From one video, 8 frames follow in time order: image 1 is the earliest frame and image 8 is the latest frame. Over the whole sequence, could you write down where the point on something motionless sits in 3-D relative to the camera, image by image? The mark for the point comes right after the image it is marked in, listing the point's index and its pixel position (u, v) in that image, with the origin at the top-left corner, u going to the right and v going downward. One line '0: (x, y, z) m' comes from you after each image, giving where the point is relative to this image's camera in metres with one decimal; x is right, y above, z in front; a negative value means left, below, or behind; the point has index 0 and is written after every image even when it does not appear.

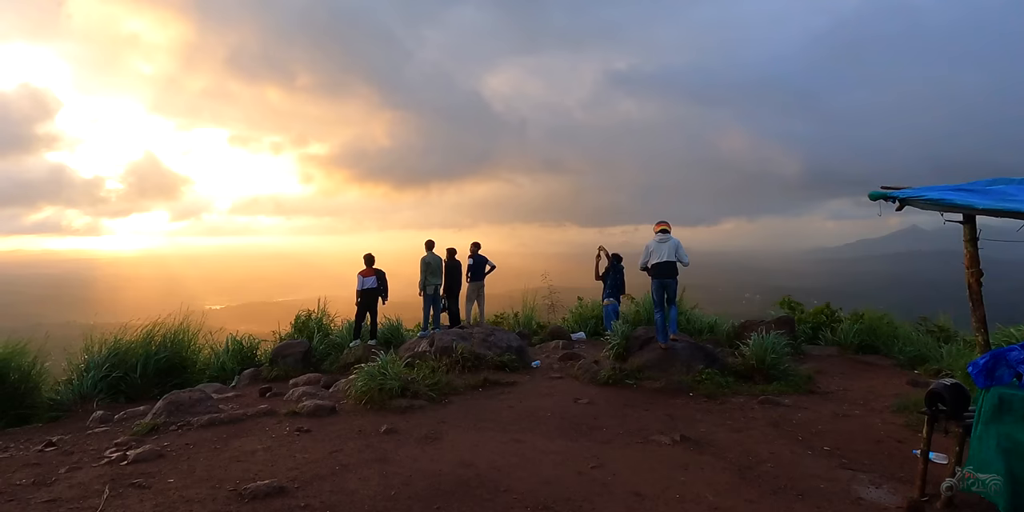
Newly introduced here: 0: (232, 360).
0: (-5.3, -2.0, +12.4) m
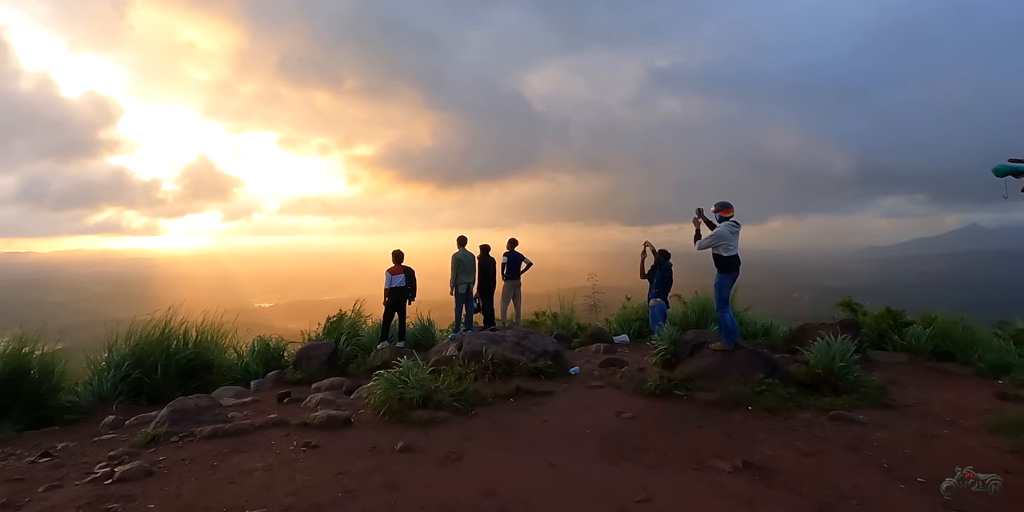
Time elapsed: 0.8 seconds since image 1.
0: (-4.6, -1.9, +11.8) m
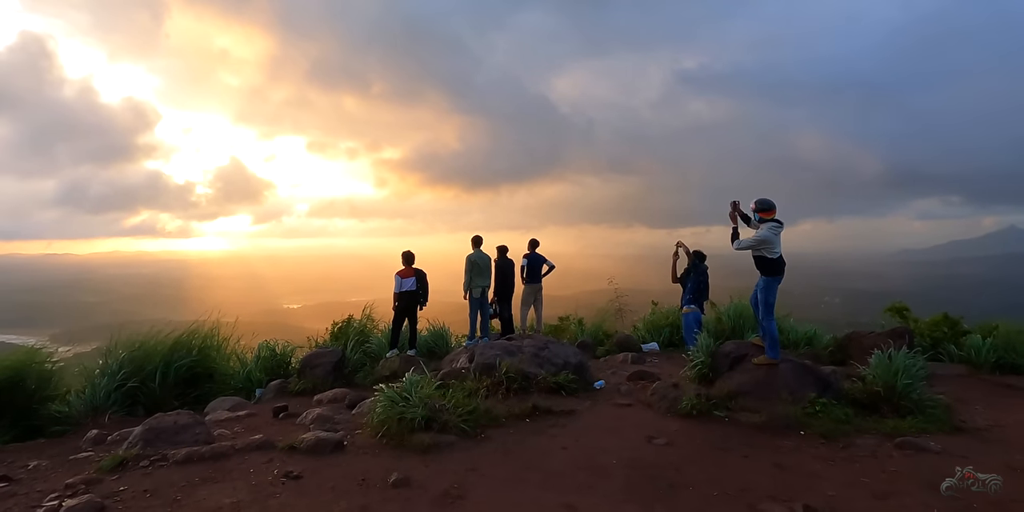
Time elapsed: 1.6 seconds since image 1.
0: (-4.3, -1.9, +11.1) m
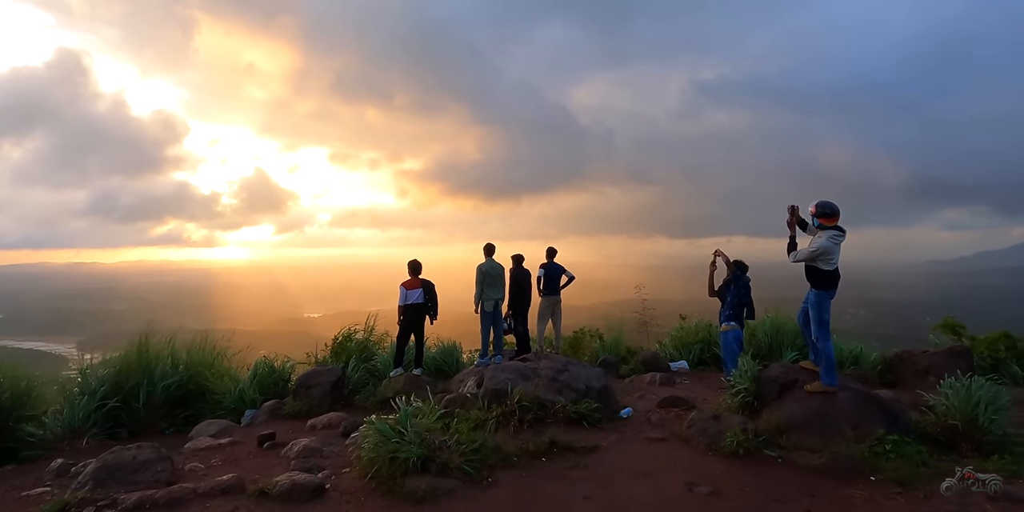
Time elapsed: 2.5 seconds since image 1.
0: (-4.0, -2.1, +10.3) m
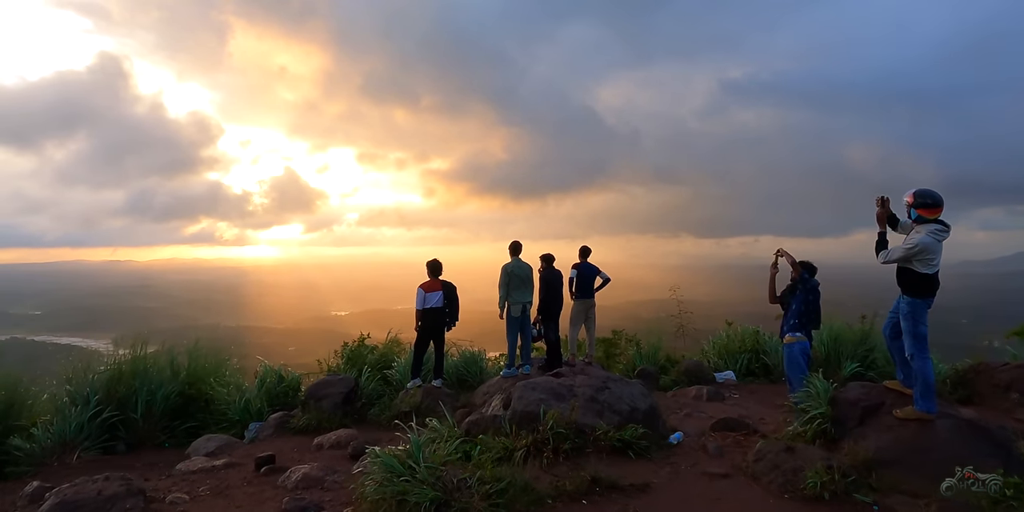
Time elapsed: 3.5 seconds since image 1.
0: (-3.6, -2.0, +9.5) m
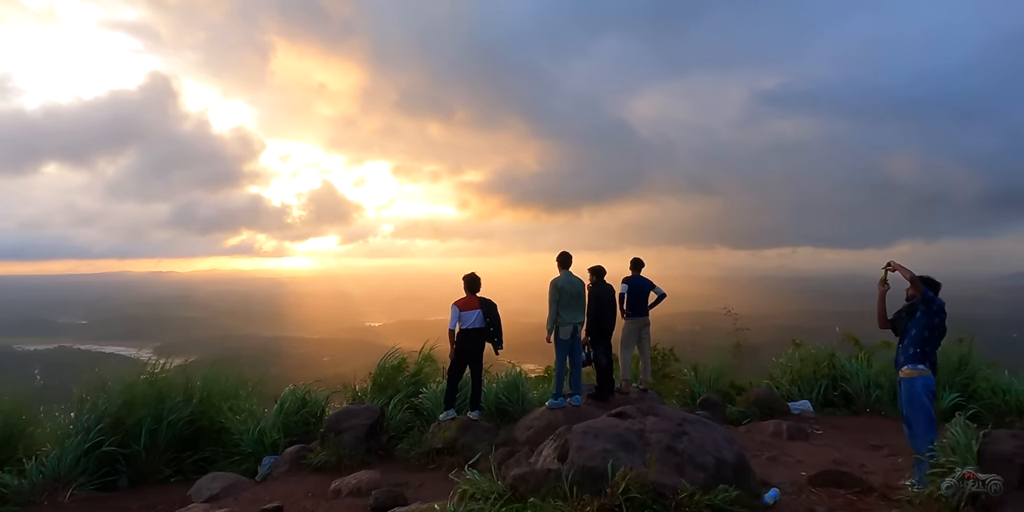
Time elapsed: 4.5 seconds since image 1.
0: (-3.0, -2.2, +8.5) m
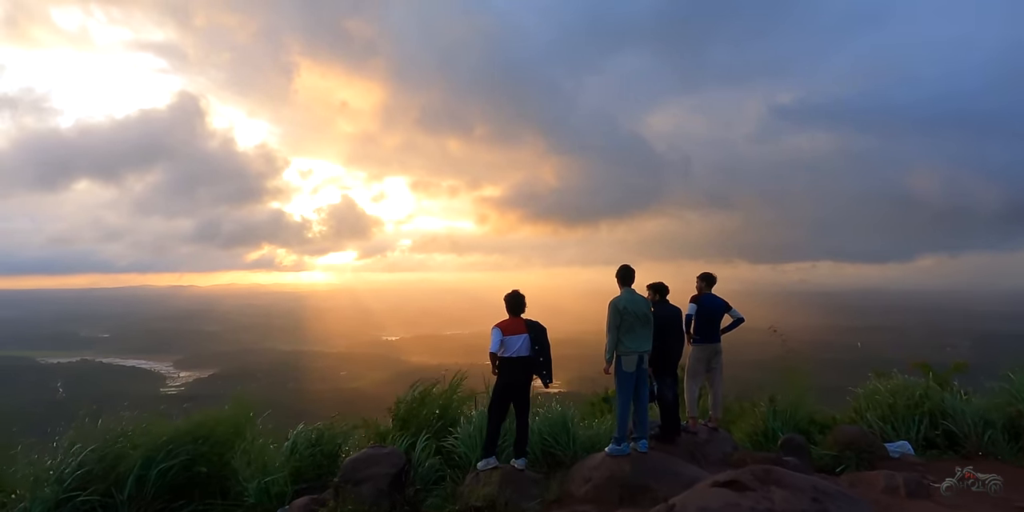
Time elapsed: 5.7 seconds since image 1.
0: (-2.5, -2.4, +7.2) m
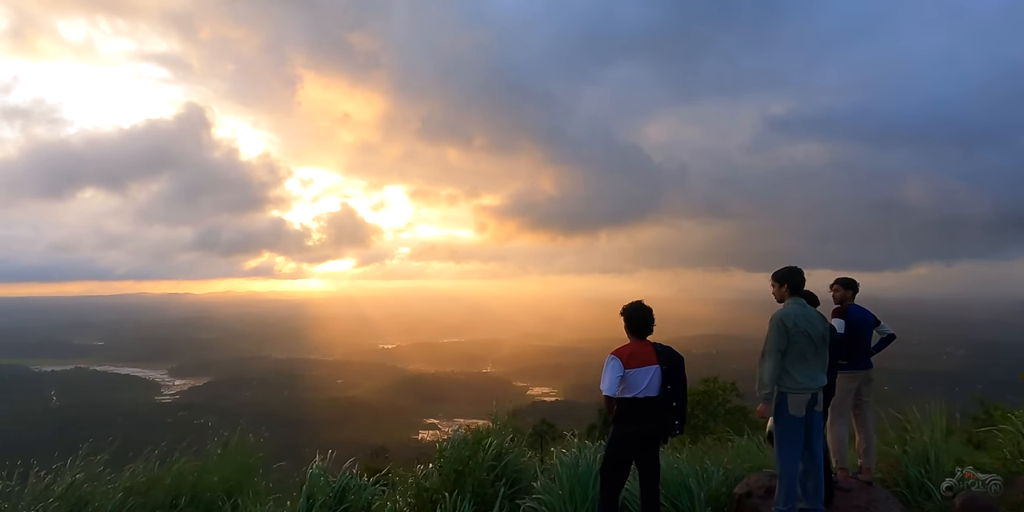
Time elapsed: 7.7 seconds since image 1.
0: (-1.6, -2.3, +5.3) m
